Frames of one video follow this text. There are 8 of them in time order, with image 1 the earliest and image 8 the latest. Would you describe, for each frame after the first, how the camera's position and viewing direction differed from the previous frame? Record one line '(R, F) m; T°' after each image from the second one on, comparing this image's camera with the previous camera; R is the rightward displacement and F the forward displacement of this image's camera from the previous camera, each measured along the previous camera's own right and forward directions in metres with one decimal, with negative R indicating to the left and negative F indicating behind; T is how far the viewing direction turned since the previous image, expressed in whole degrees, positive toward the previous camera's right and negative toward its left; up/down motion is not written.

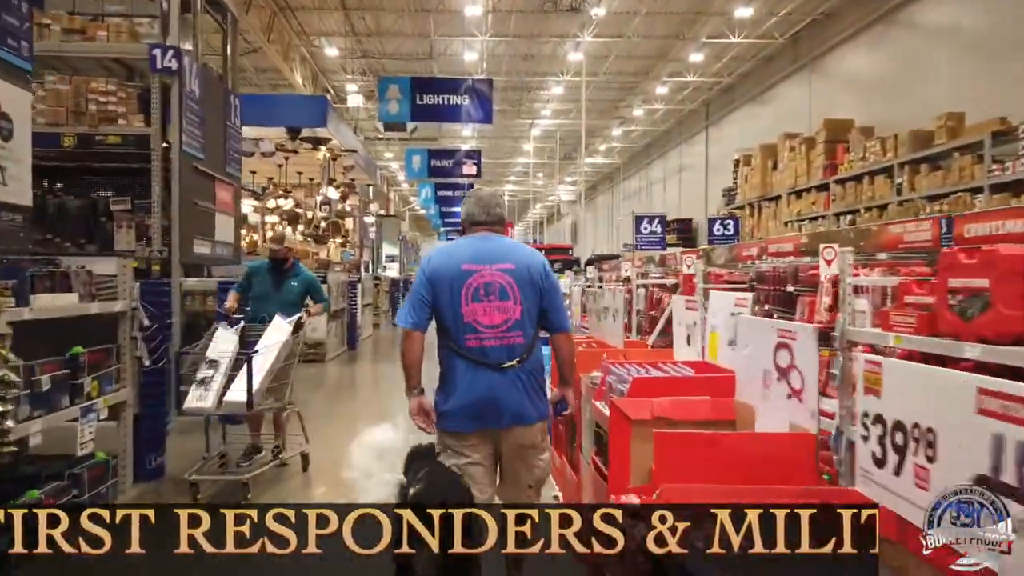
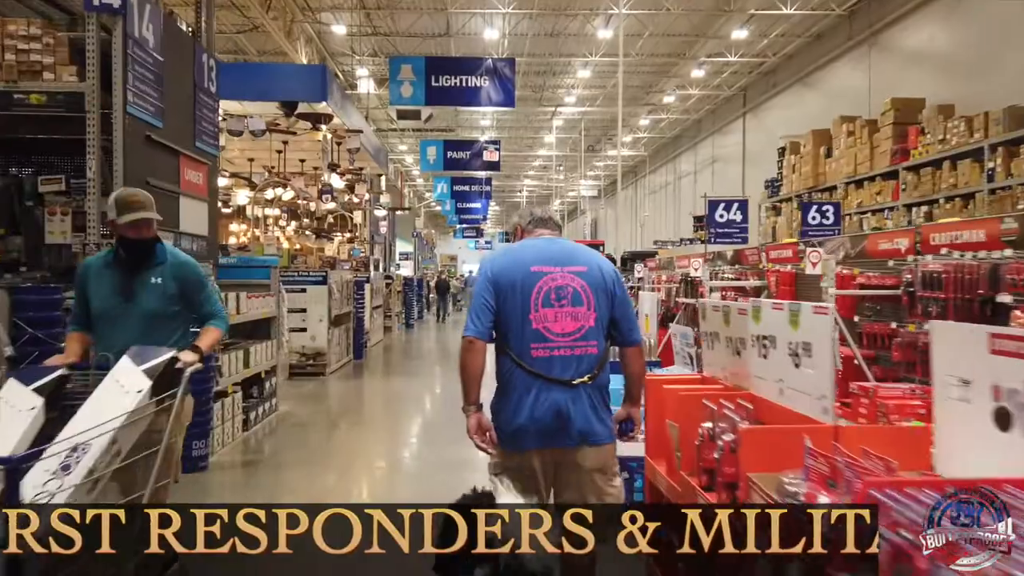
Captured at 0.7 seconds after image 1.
(-0.2, +1.2) m; -1°
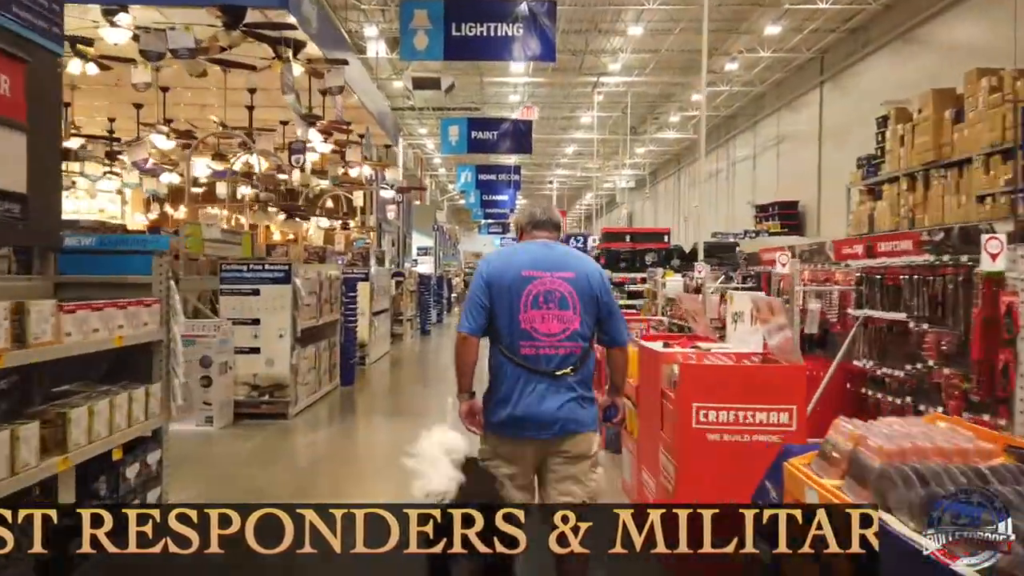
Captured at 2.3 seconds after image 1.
(-0.2, +2.4) m; -2°
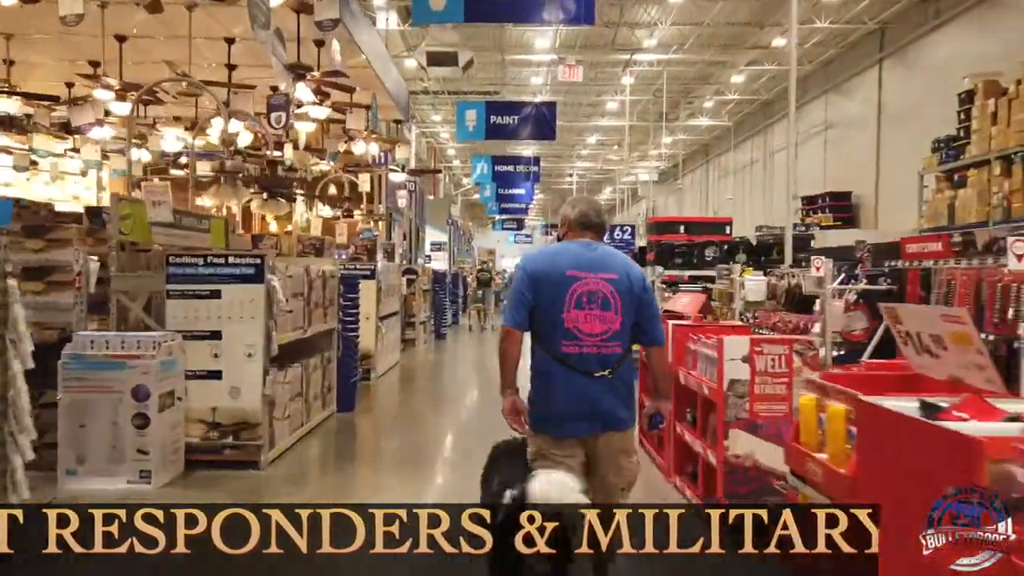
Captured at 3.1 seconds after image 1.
(-0.2, +1.4) m; -1°
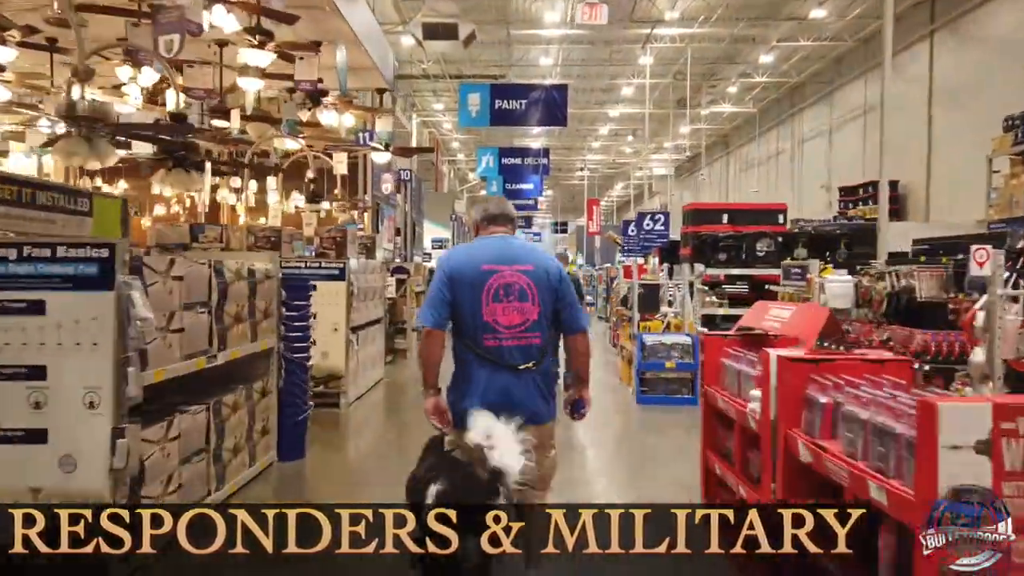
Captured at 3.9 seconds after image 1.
(0.0, +1.4) m; -1°
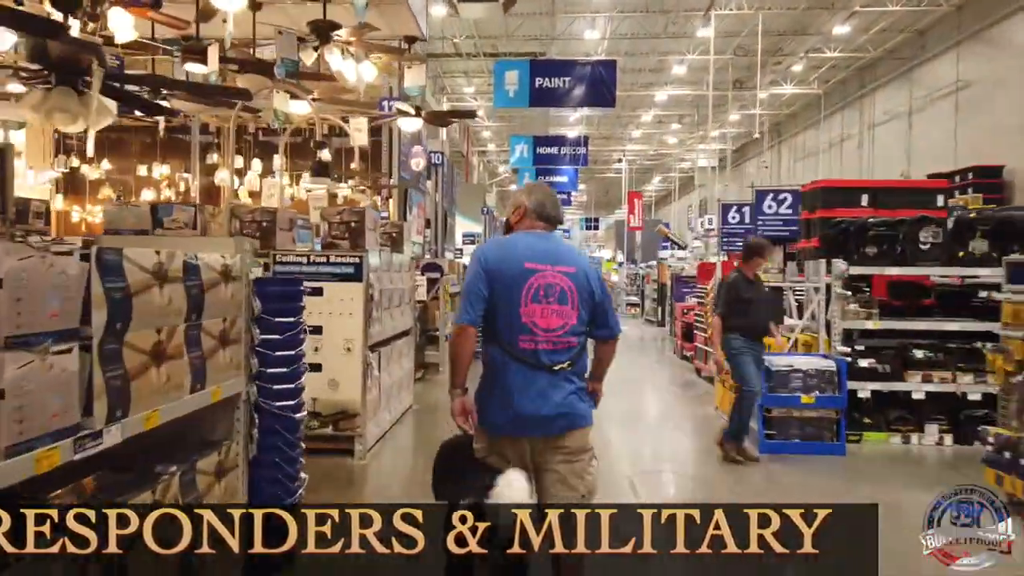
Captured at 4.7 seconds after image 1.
(-0.3, +1.5) m; -2°
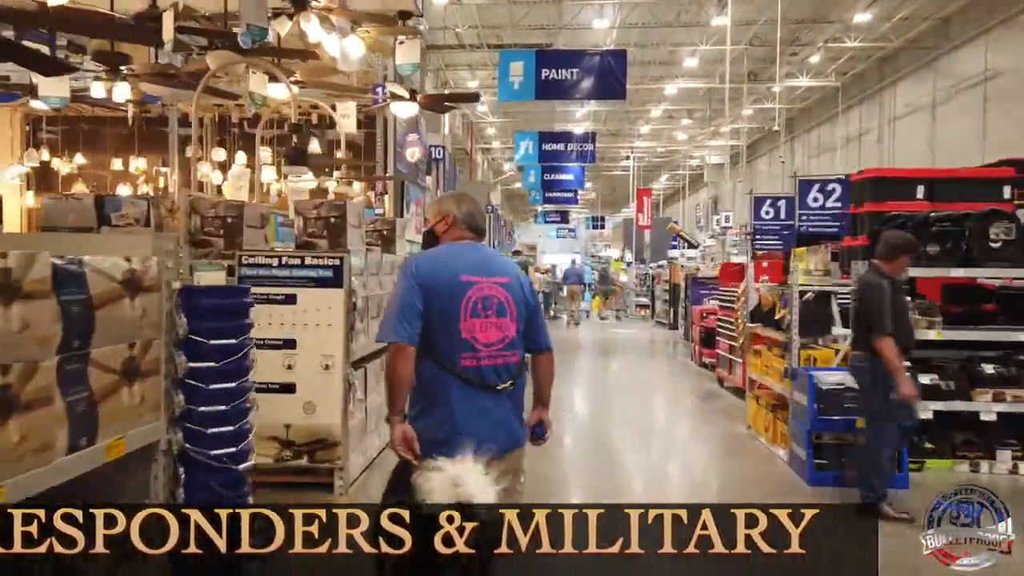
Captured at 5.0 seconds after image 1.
(0.0, +0.6) m; 0°
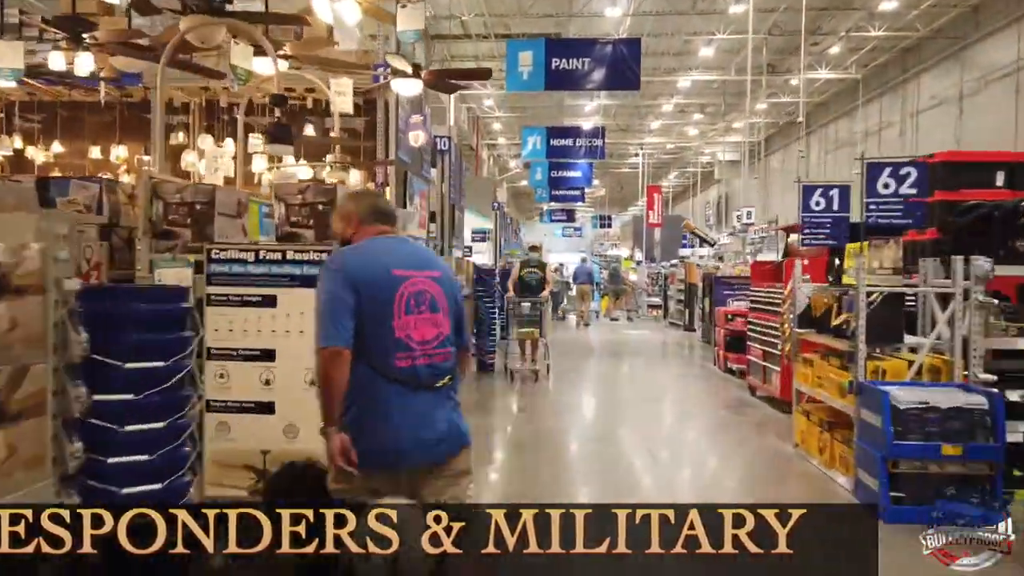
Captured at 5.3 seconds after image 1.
(-0.1, +0.5) m; 0°
